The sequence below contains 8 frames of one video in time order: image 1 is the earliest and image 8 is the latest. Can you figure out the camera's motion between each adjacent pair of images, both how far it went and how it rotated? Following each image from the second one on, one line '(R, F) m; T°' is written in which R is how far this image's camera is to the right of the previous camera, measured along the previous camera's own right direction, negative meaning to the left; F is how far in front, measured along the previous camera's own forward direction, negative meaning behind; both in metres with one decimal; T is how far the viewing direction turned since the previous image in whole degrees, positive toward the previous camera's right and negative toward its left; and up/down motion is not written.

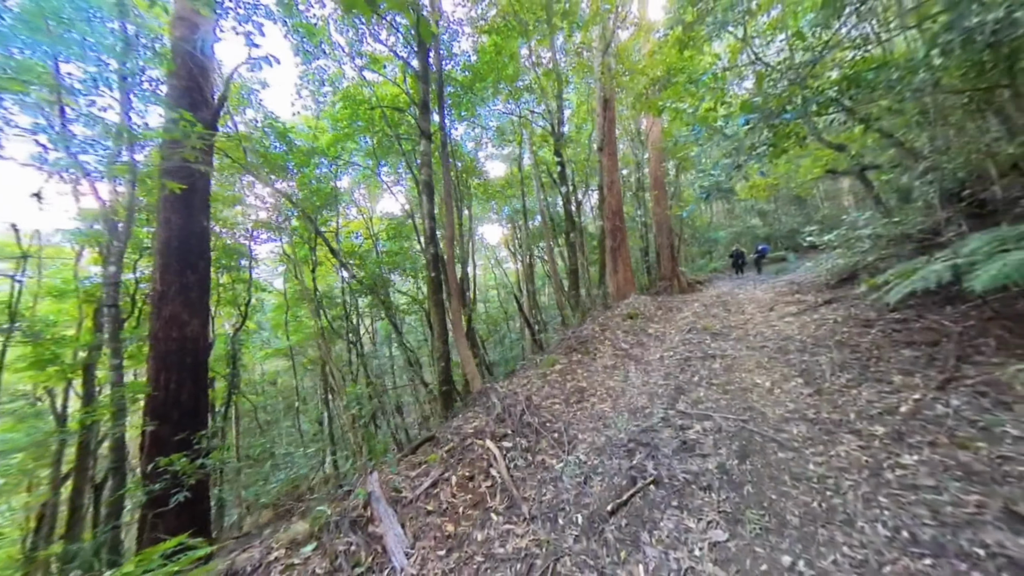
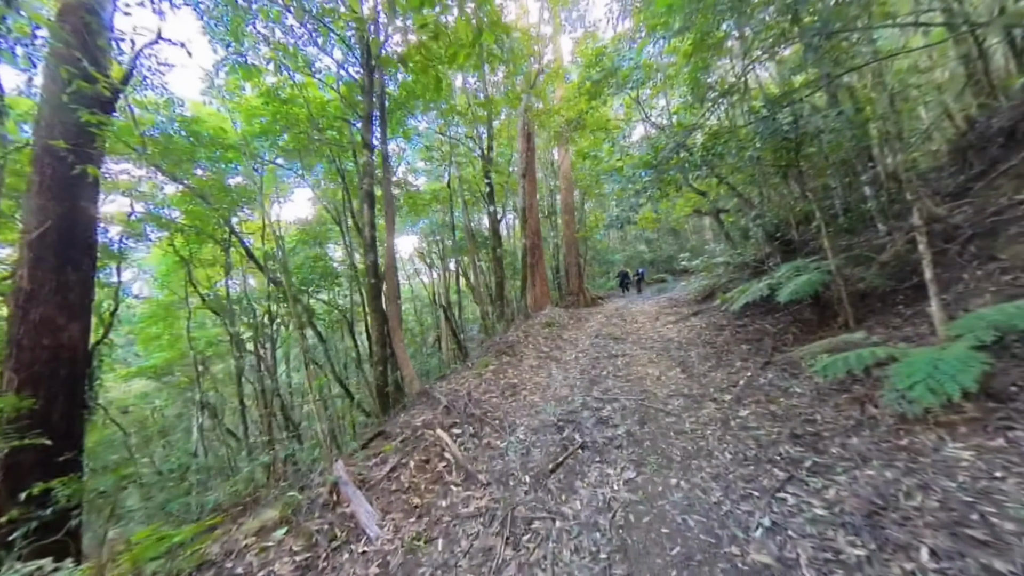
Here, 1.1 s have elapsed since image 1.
(-0.5, -0.5) m; +14°
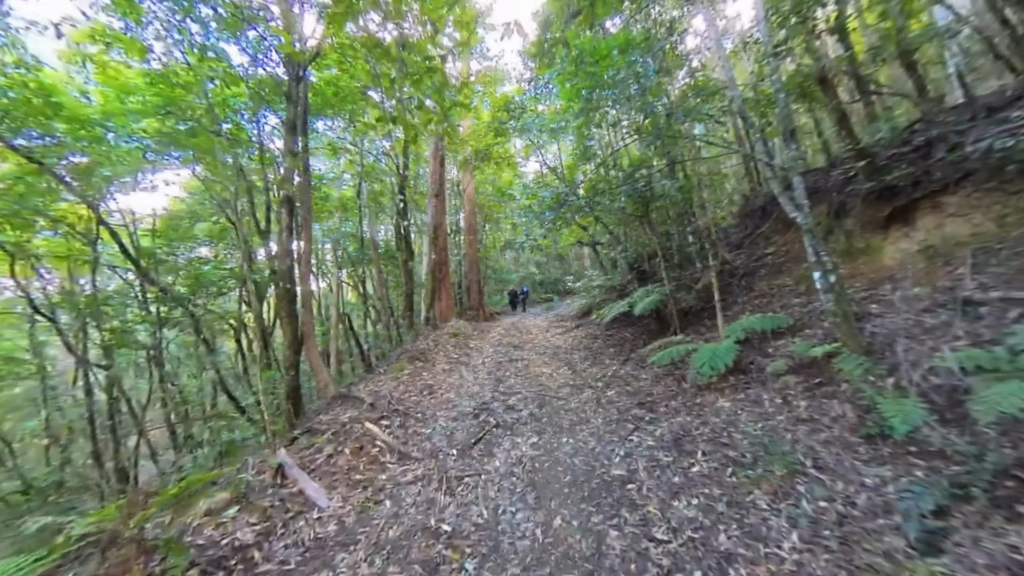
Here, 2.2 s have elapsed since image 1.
(-0.5, -0.8) m; +17°
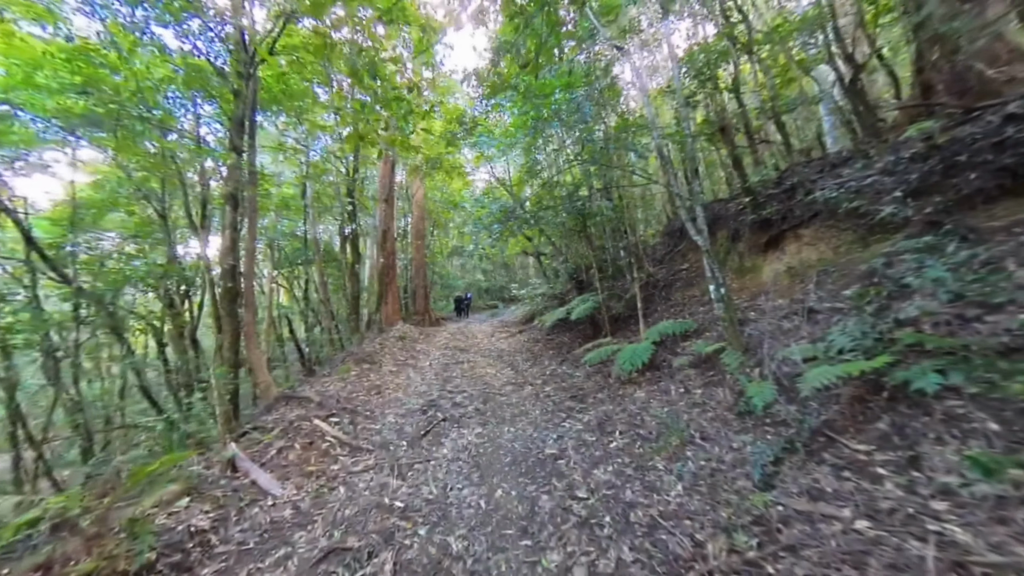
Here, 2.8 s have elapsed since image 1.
(-0.1, -0.5) m; +9°
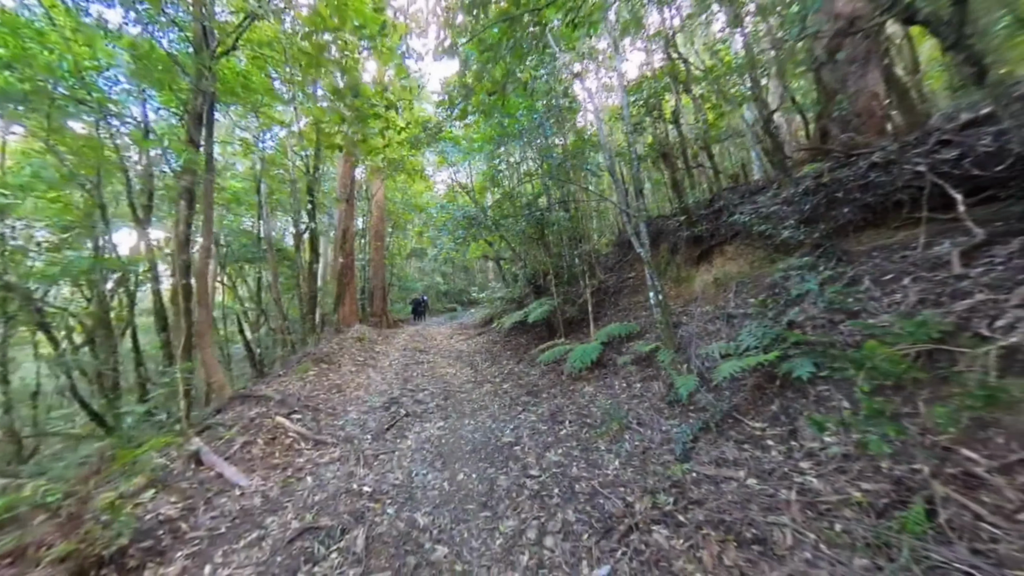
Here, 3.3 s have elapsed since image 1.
(-0.1, -0.4) m; +7°
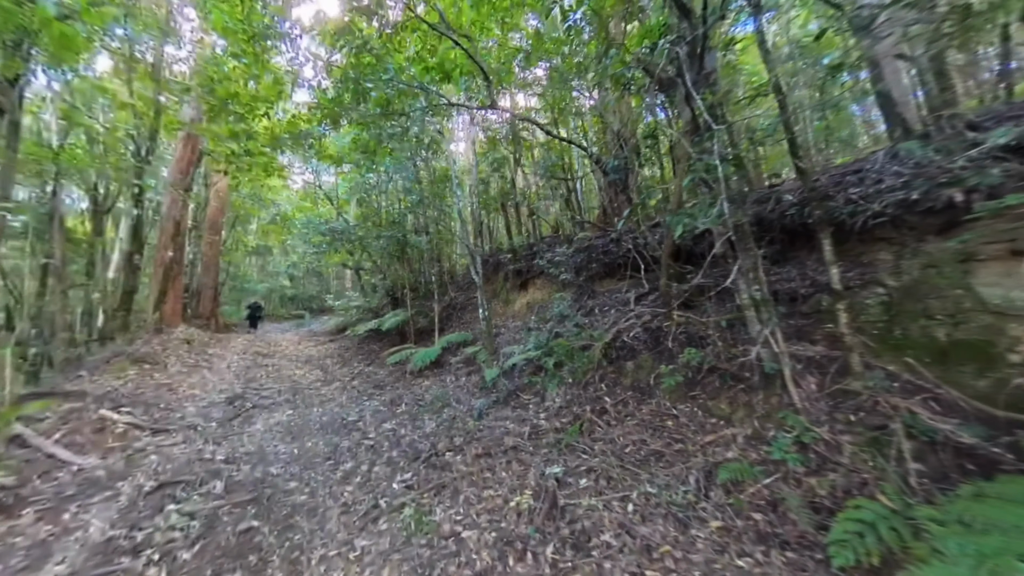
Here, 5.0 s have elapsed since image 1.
(+0.1, -1.6) m; +21°
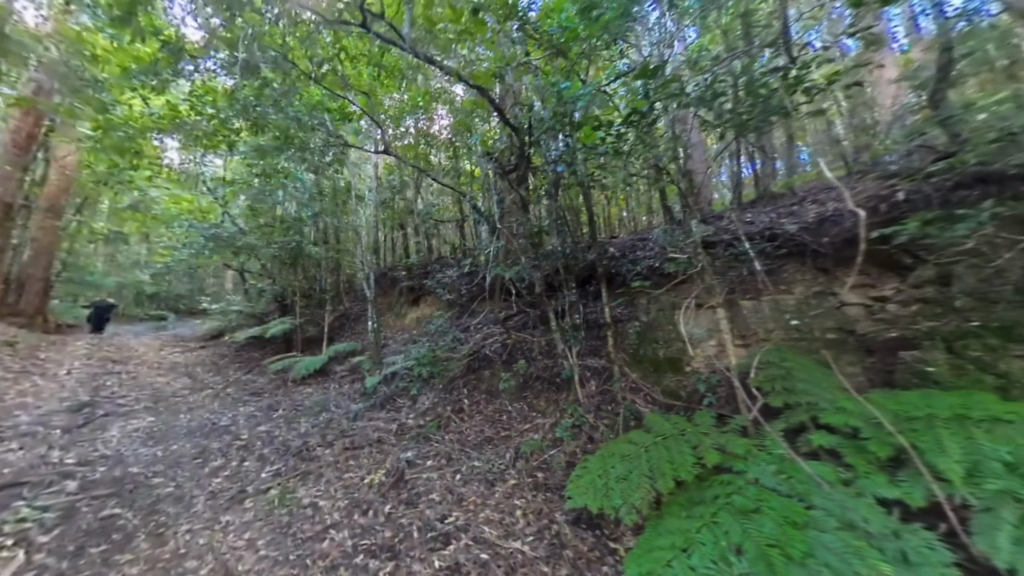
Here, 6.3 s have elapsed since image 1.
(+0.5, -1.1) m; +14°
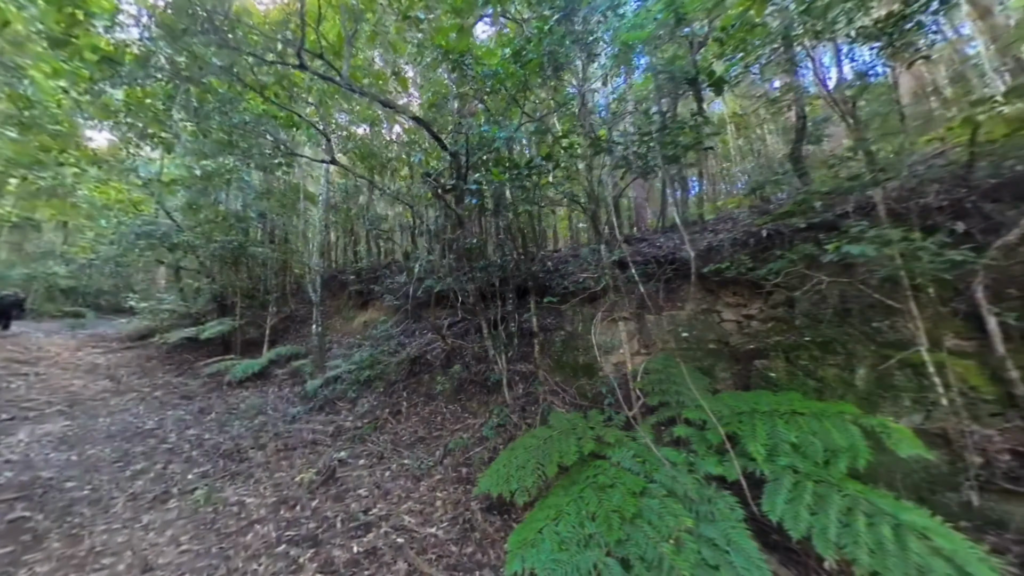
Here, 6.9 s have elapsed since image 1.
(+0.4, -0.4) m; +6°
